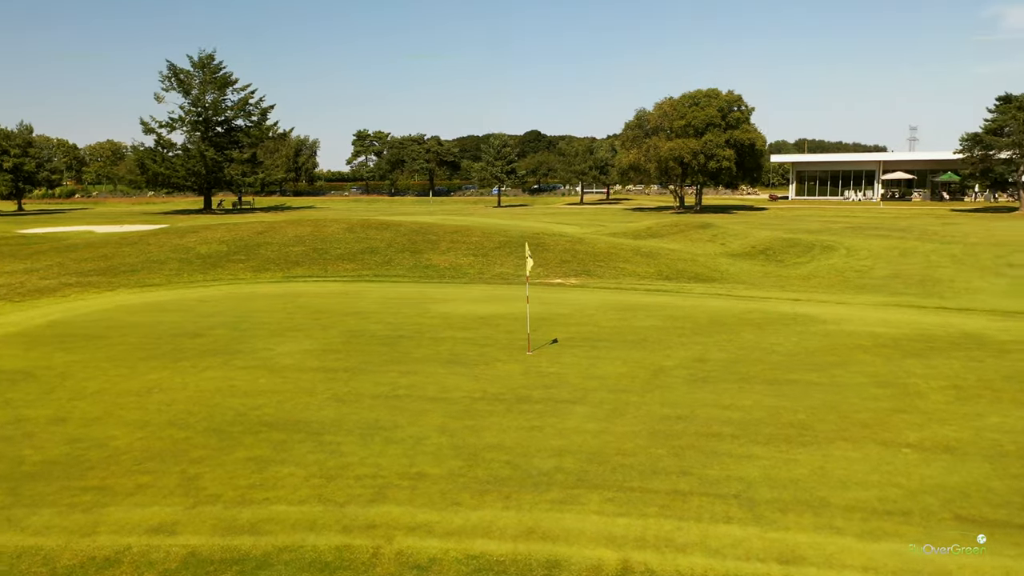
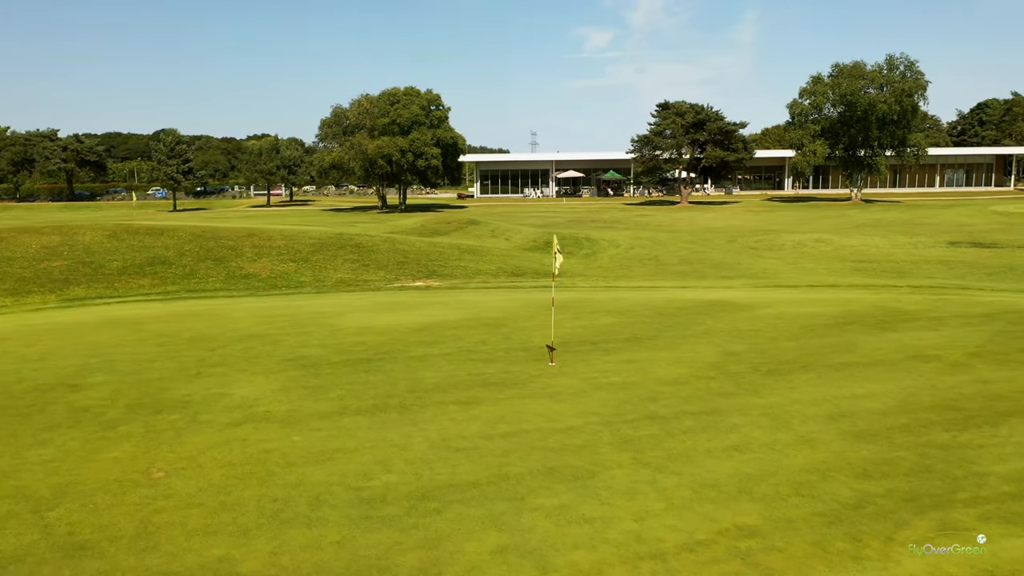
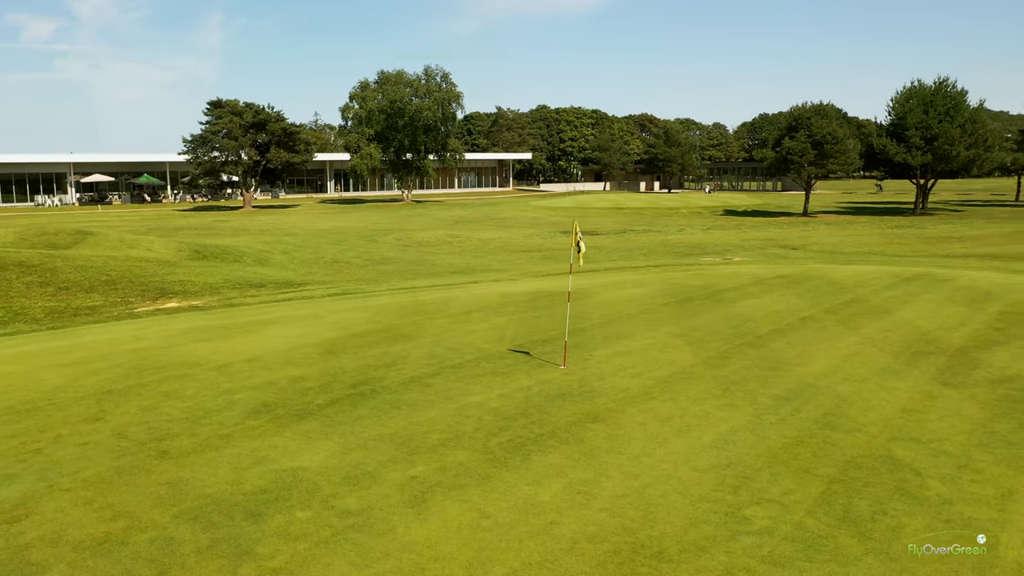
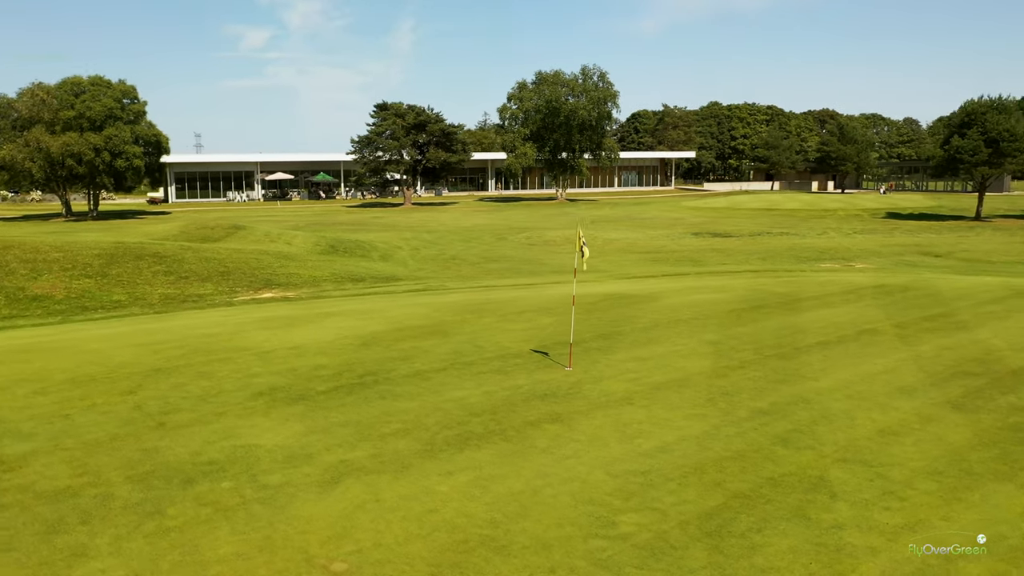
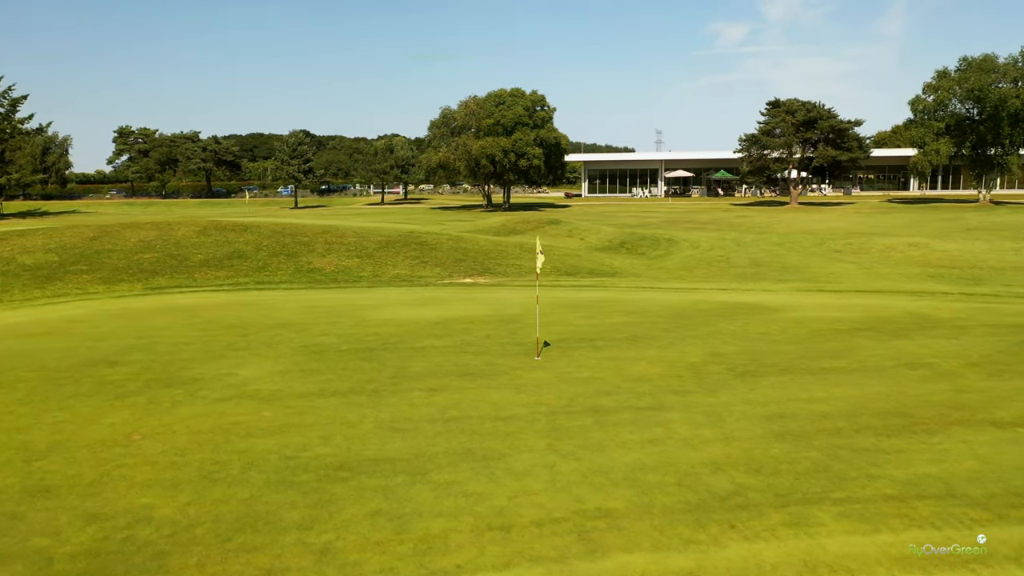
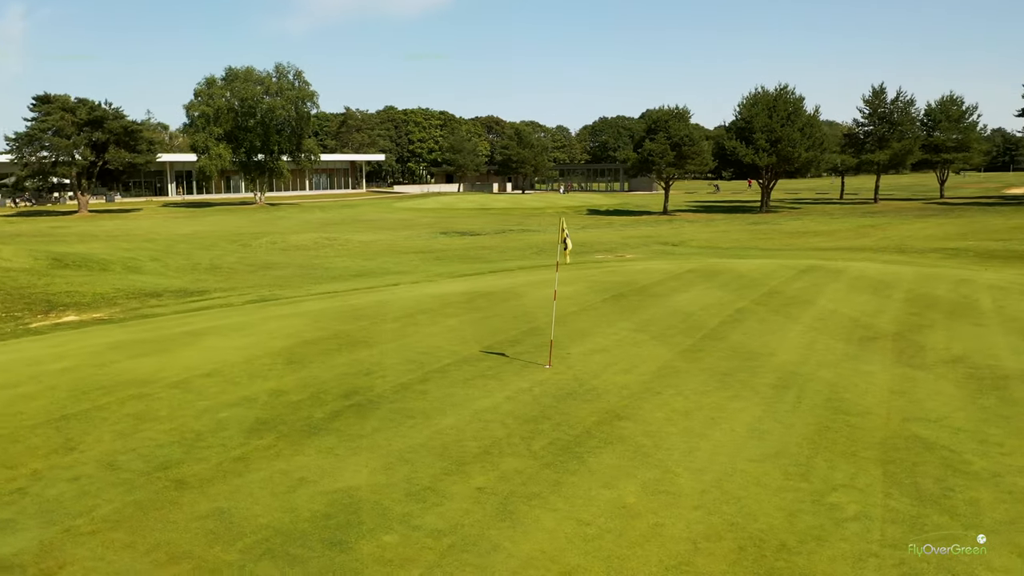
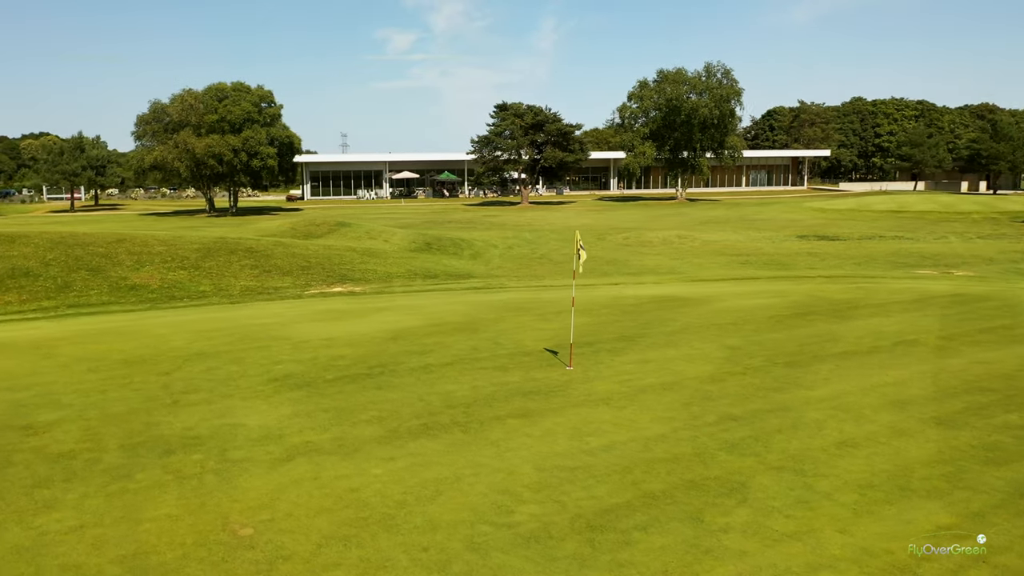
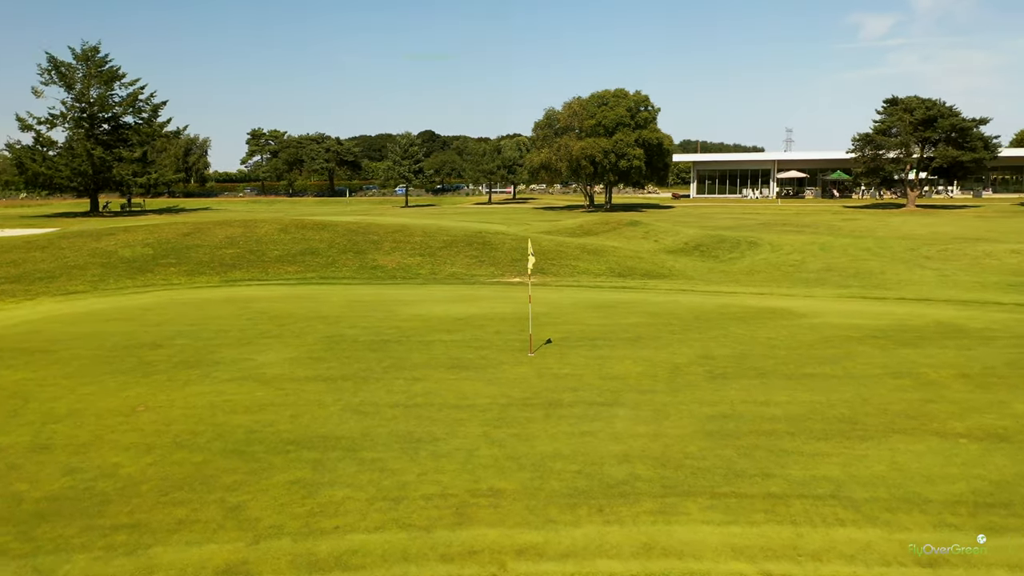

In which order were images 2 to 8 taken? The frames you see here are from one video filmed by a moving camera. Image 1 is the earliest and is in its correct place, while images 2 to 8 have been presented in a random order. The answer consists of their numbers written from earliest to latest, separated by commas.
8, 5, 2, 7, 4, 3, 6
